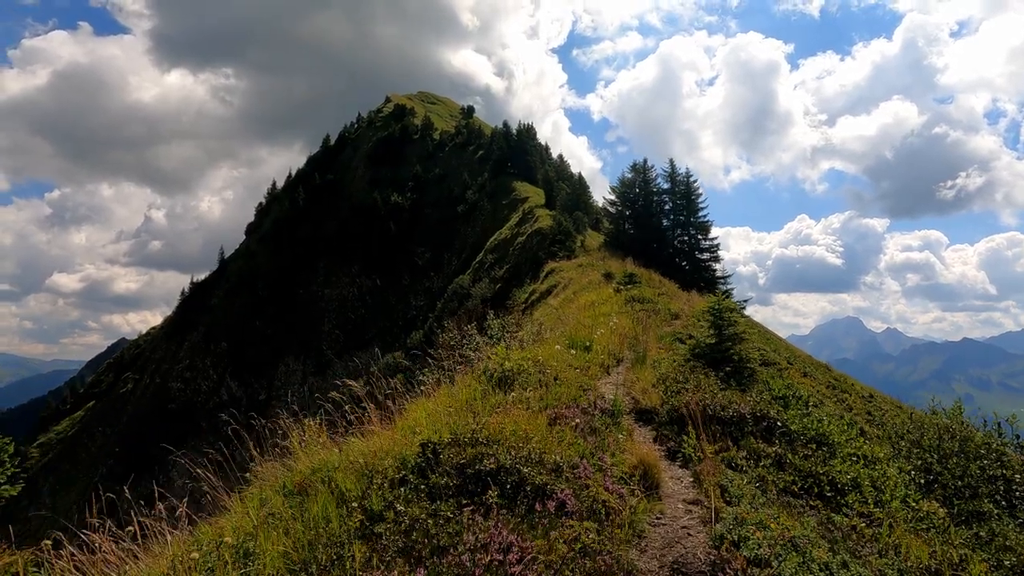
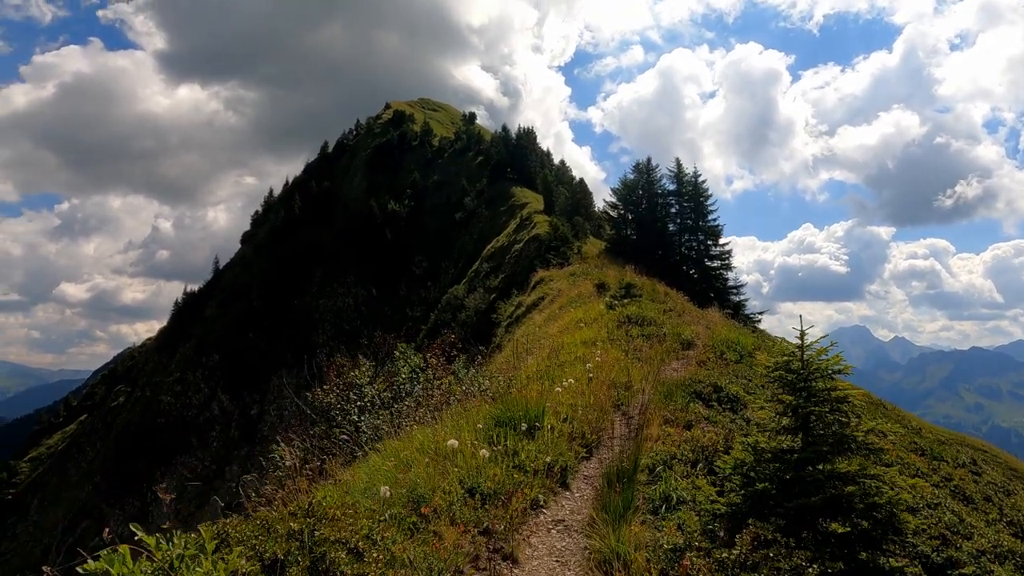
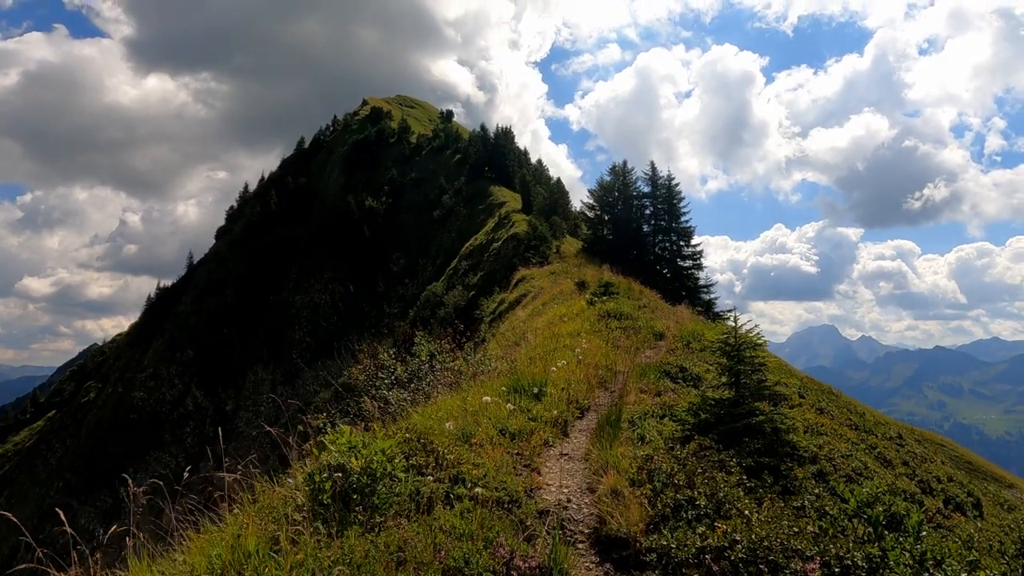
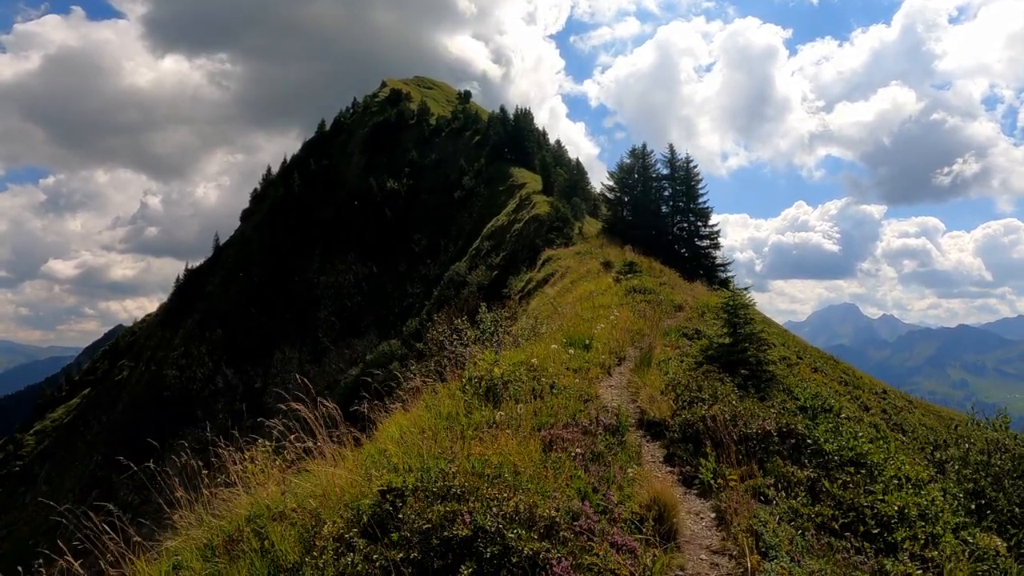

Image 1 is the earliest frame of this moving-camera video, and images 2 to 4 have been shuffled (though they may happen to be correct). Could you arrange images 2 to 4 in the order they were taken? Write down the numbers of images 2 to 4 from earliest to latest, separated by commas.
4, 3, 2
